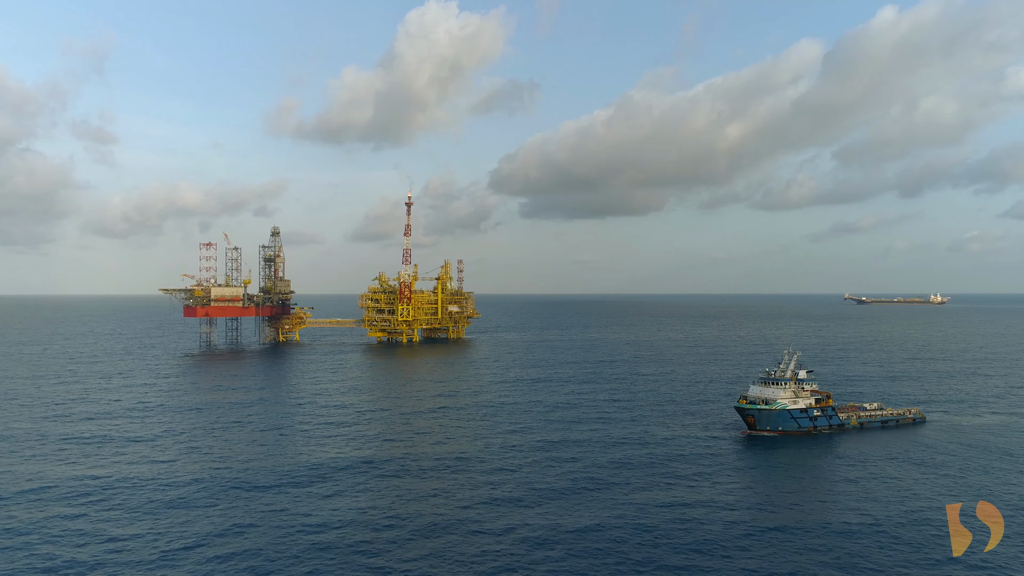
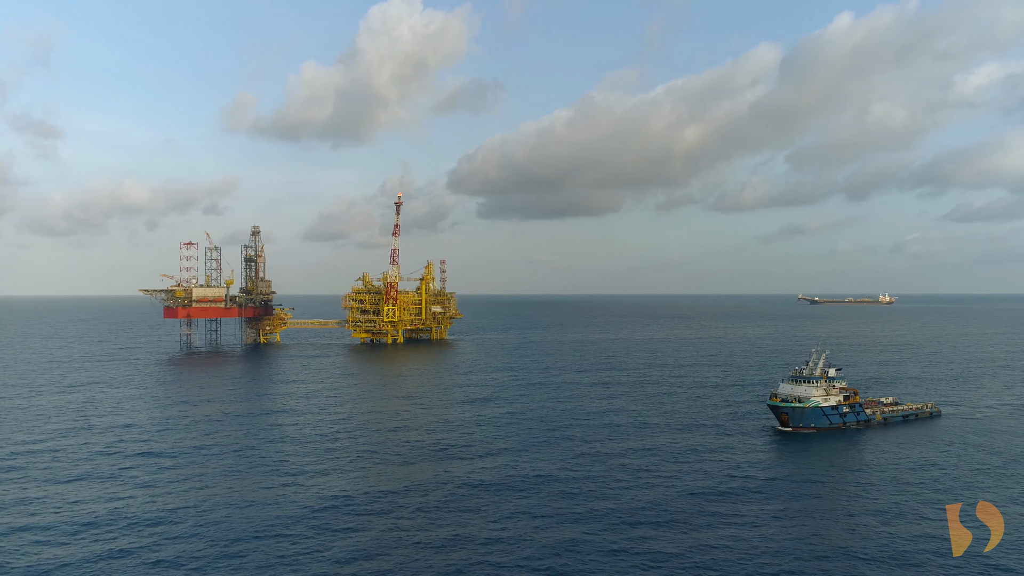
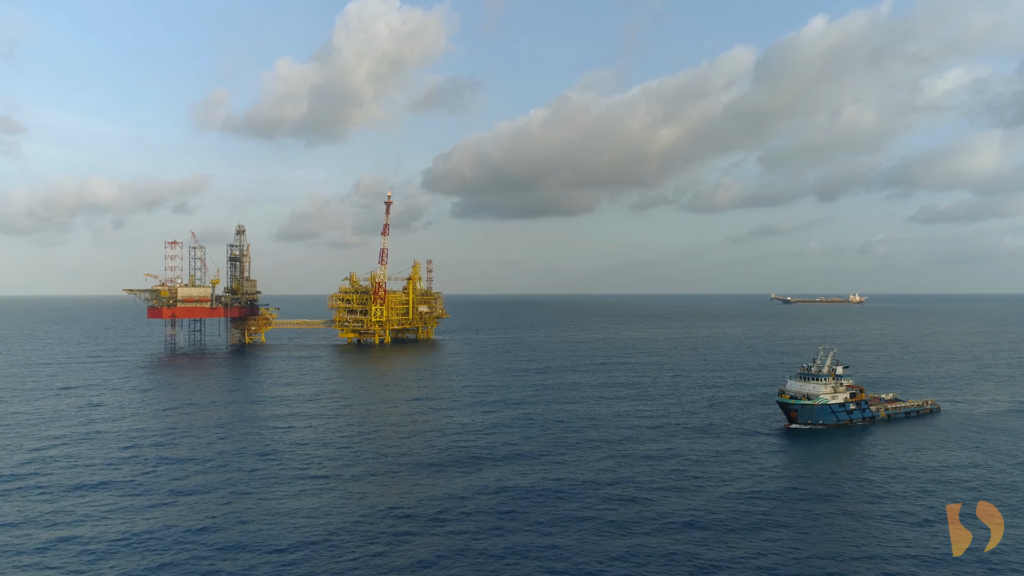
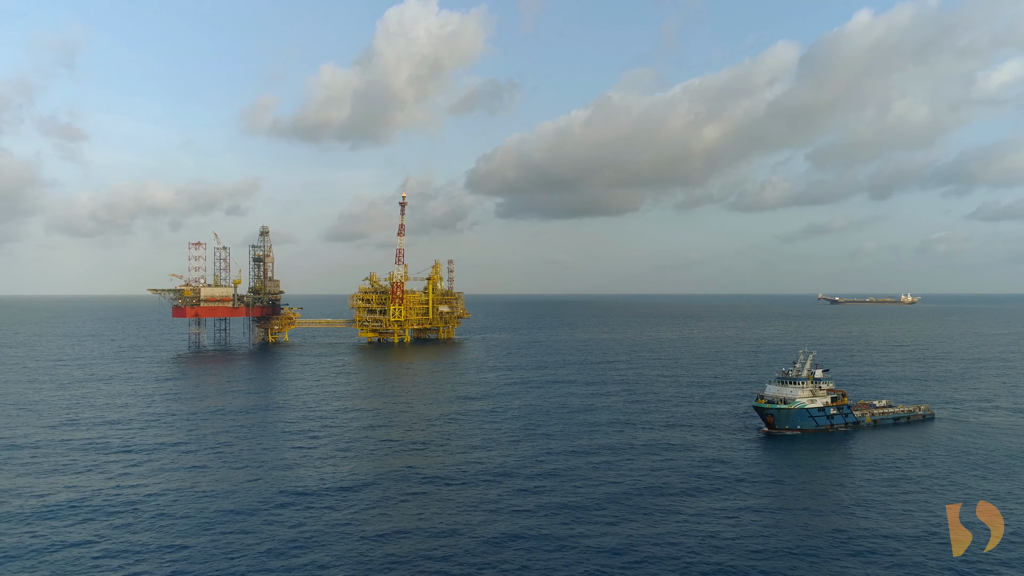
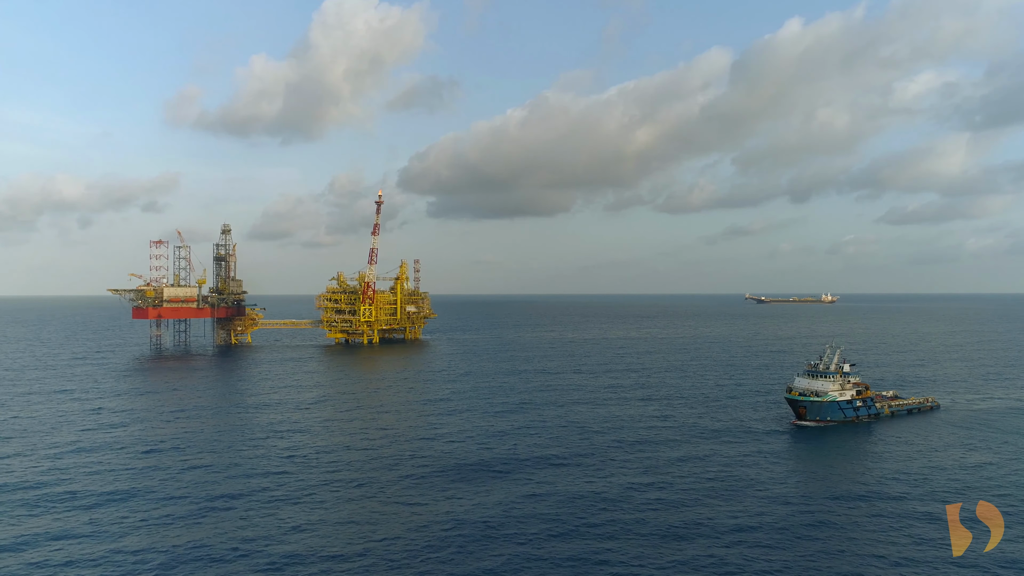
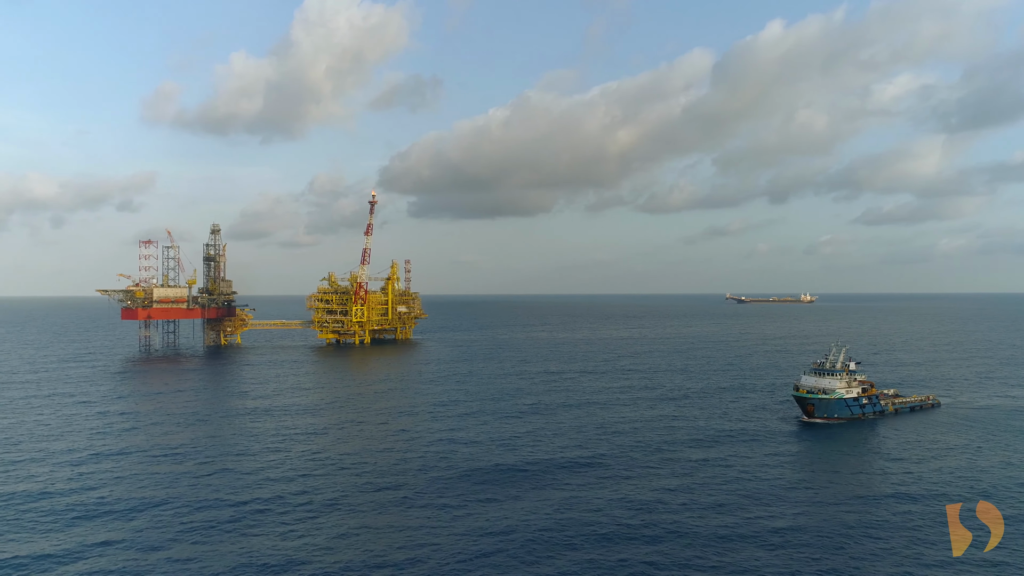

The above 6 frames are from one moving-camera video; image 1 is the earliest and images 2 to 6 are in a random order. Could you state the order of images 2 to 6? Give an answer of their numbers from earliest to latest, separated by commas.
4, 2, 3, 5, 6
